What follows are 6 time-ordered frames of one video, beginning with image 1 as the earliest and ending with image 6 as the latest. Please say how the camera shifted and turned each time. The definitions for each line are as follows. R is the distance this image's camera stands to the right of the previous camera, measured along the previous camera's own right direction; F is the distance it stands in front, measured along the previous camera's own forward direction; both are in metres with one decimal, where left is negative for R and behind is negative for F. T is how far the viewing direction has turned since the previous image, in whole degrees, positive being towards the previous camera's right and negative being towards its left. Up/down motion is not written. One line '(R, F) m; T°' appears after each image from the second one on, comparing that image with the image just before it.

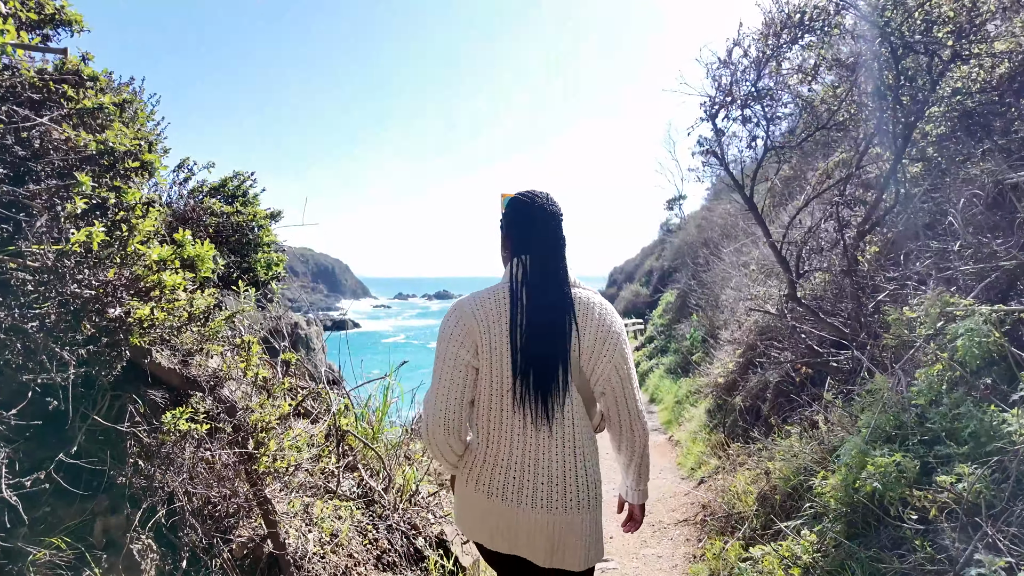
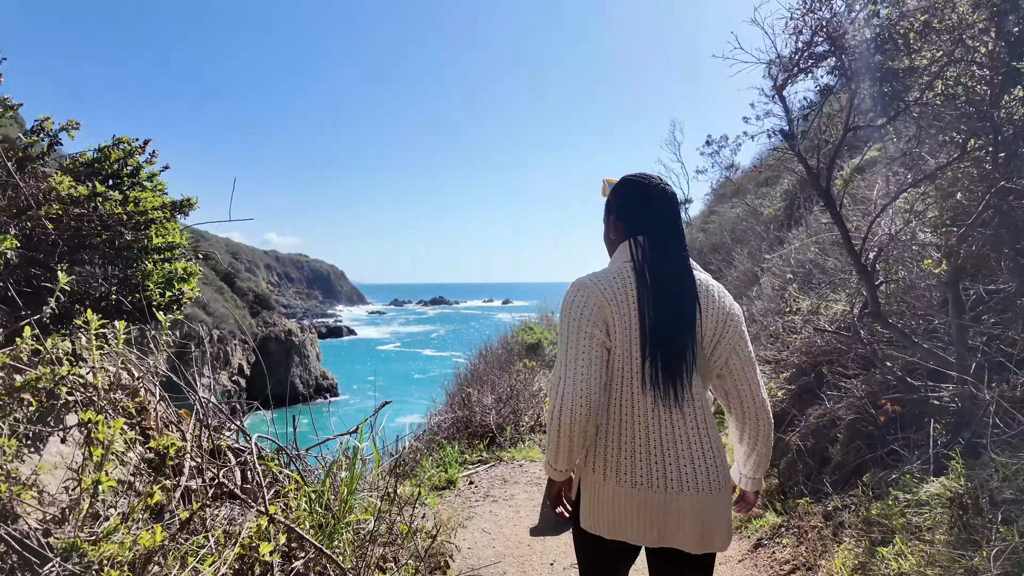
(-0.1, +0.8) m; 0°
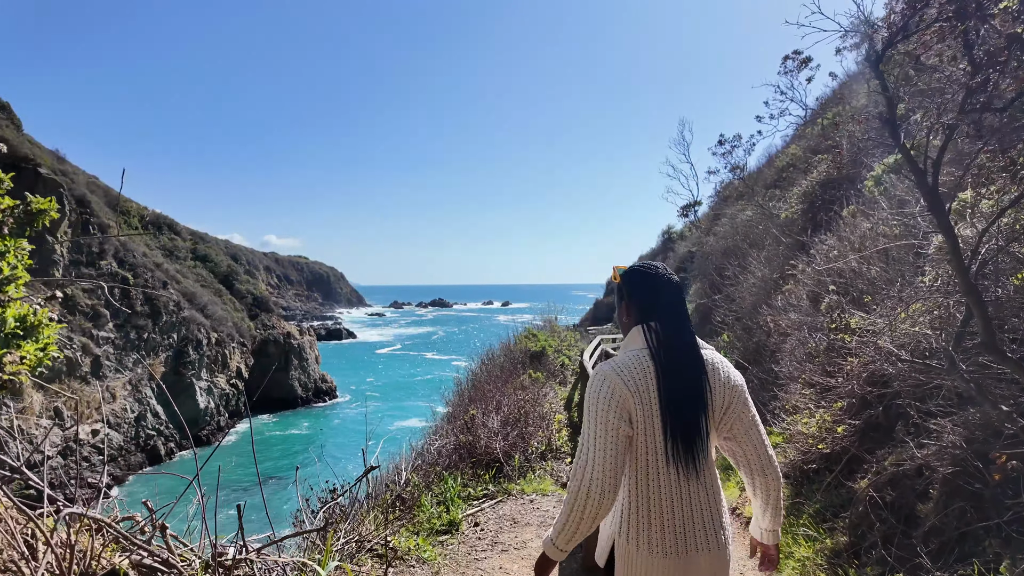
(-0.1, +0.6) m; 0°
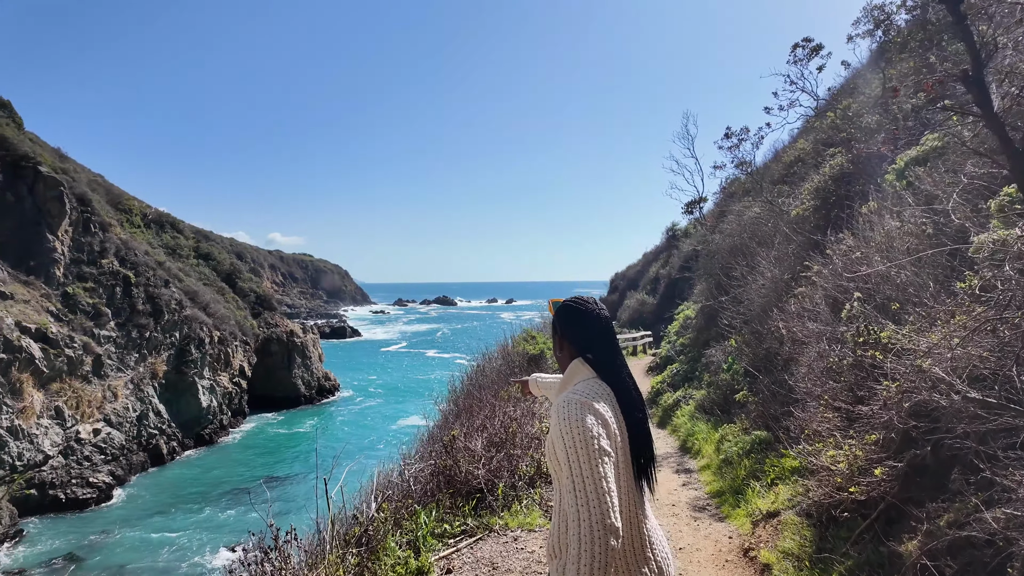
(+0.2, +0.6) m; 0°
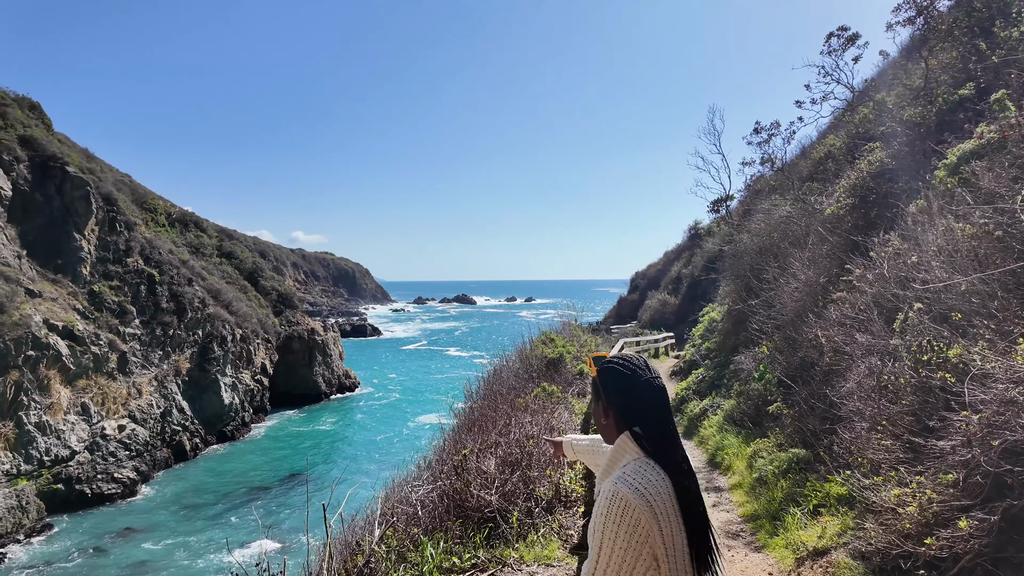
(0.0, +0.4) m; -2°
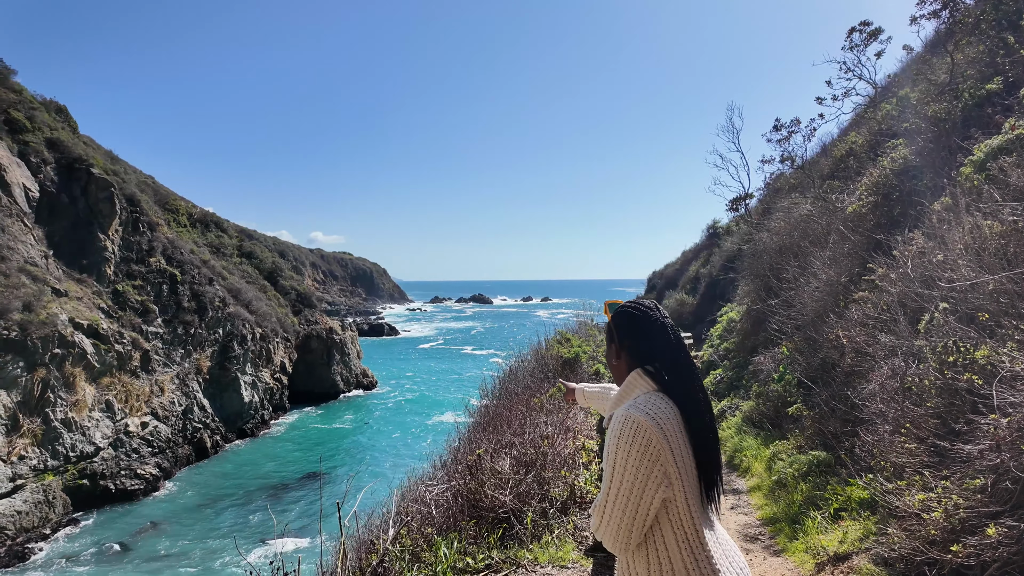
(0.0, 0.0) m; -2°
